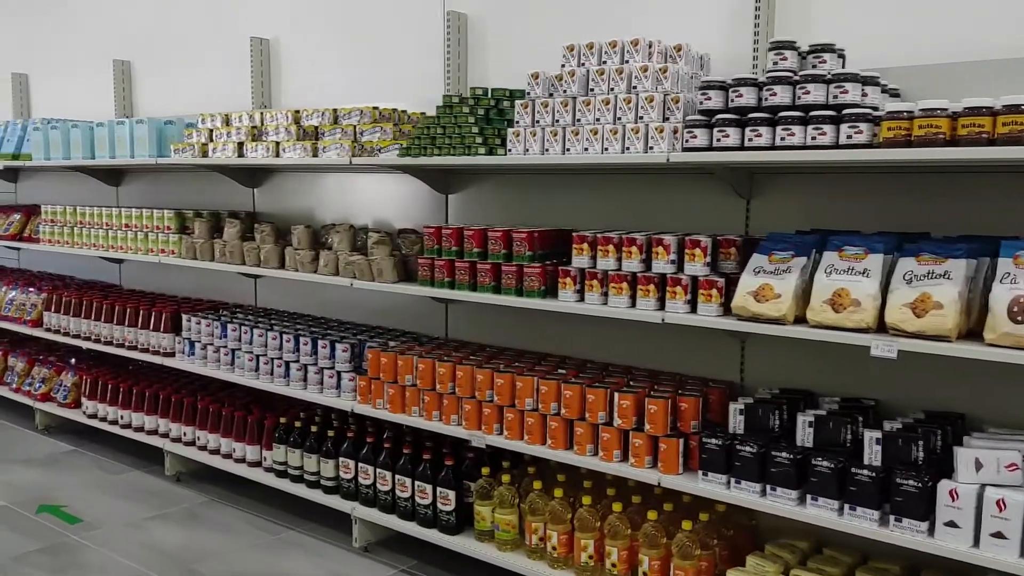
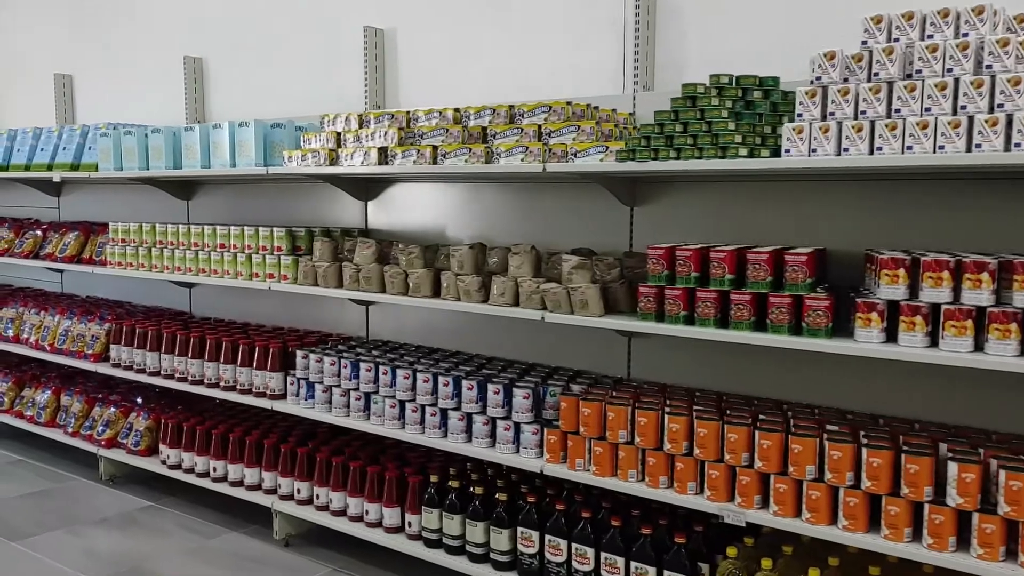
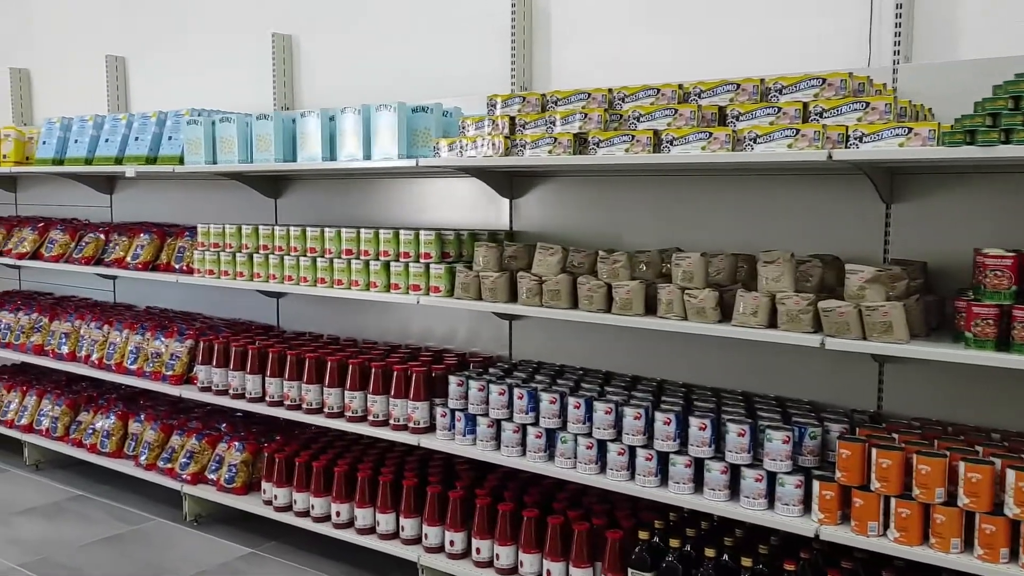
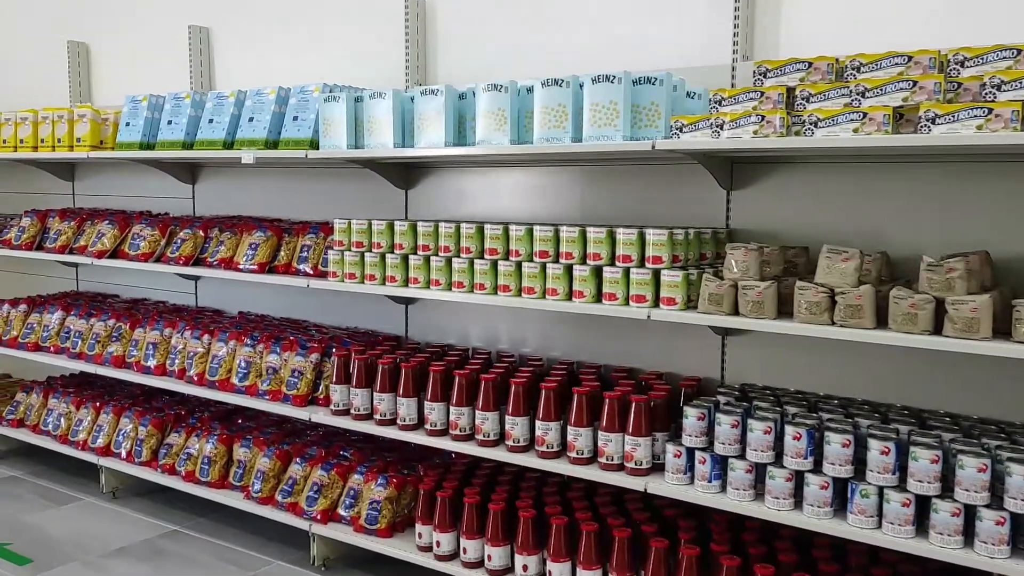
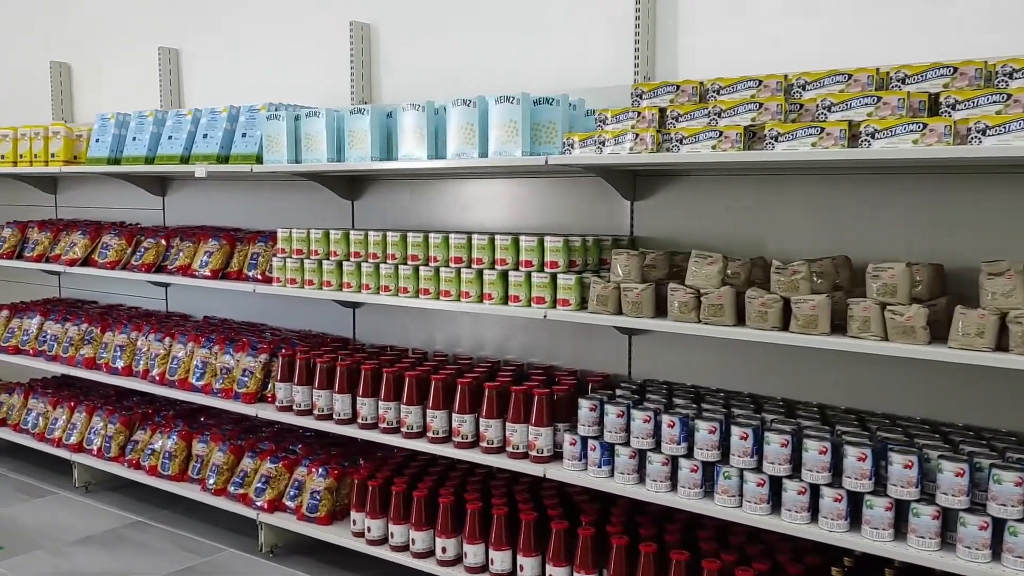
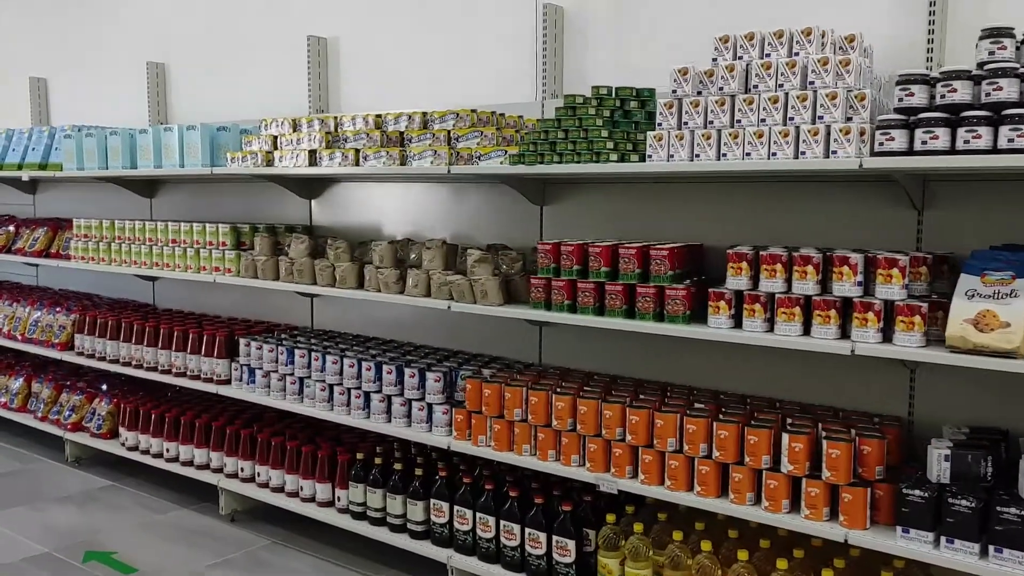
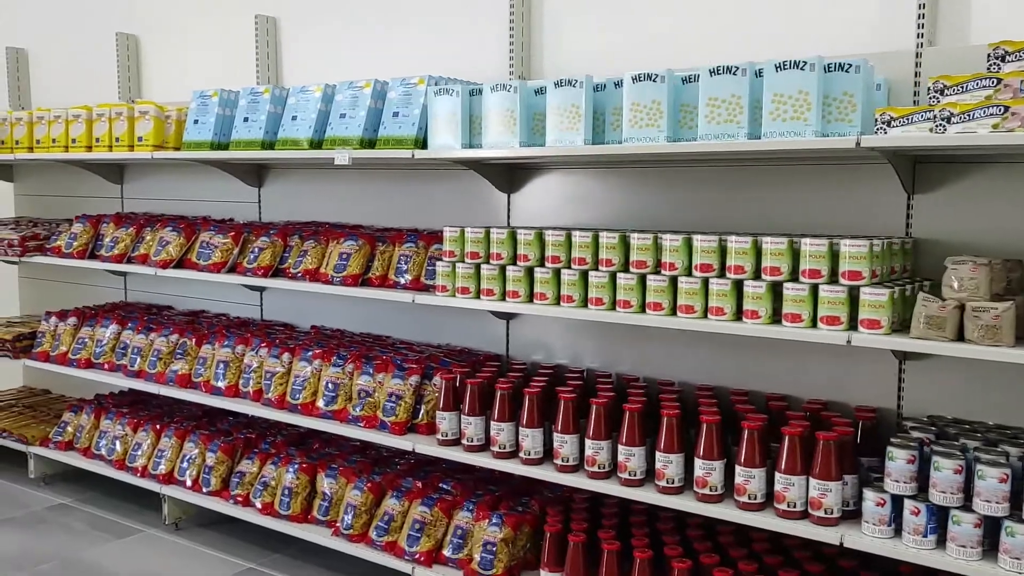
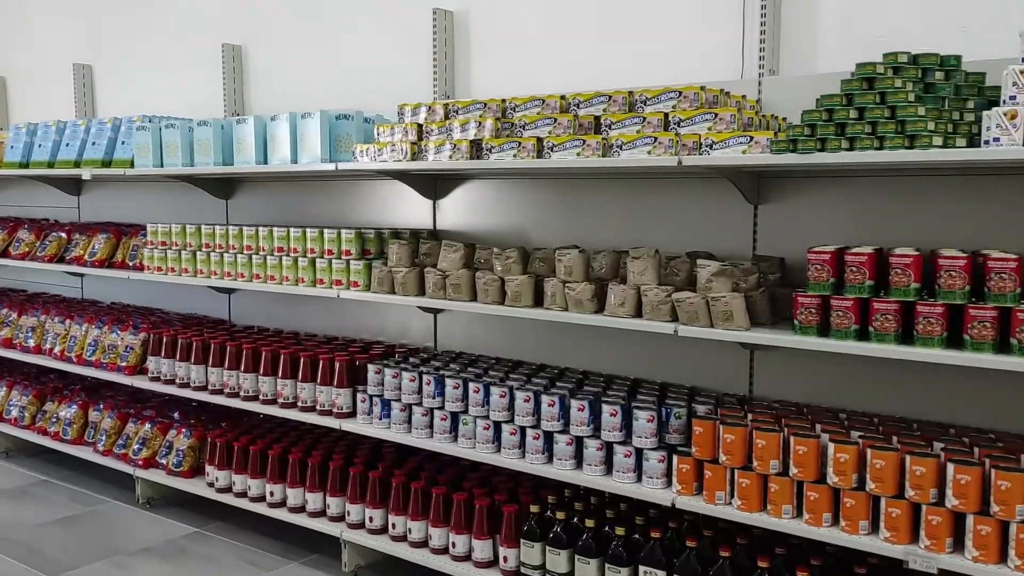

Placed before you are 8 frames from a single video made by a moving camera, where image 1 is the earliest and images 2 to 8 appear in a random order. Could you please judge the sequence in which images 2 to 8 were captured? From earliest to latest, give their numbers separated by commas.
6, 2, 8, 3, 5, 4, 7
